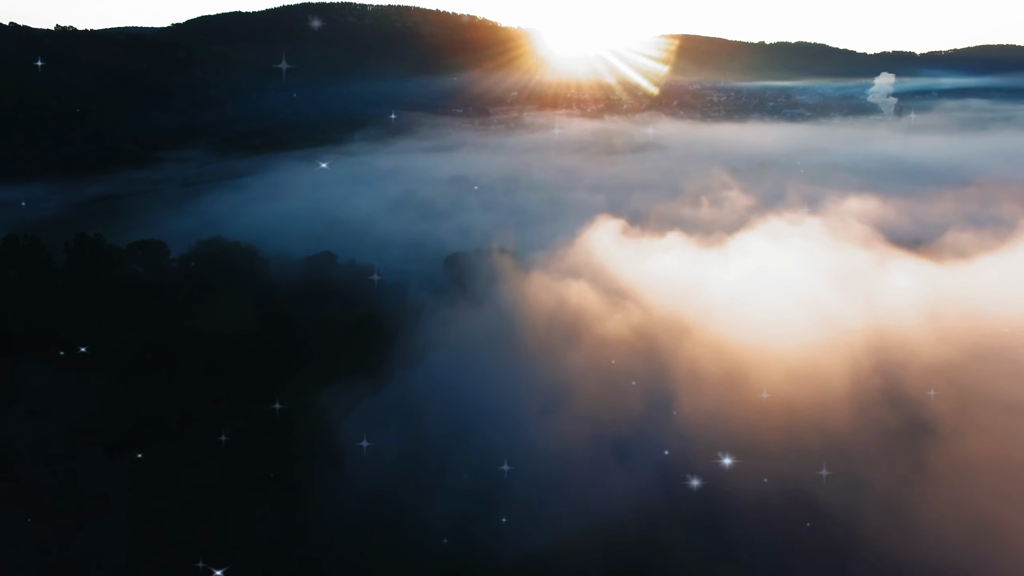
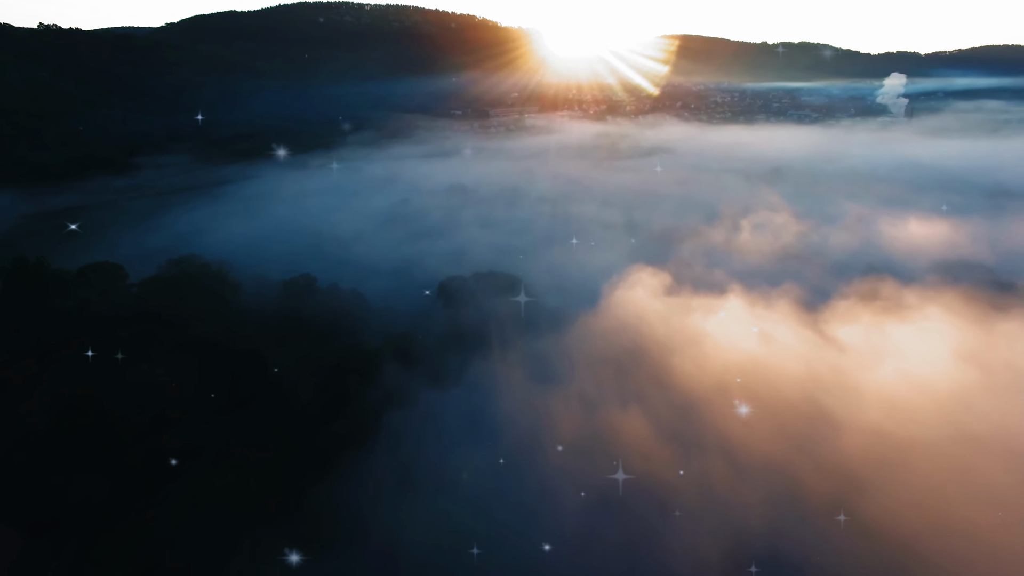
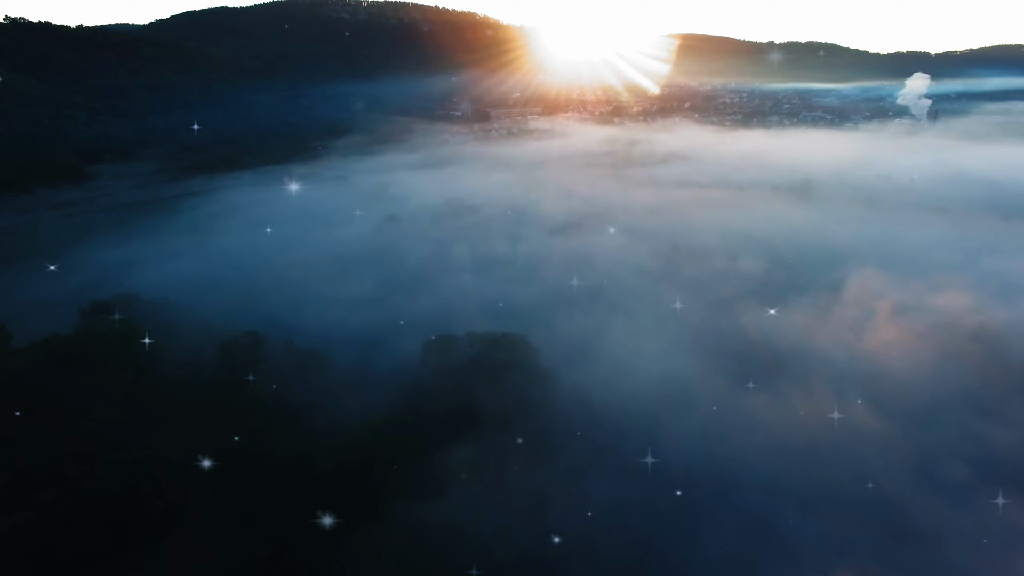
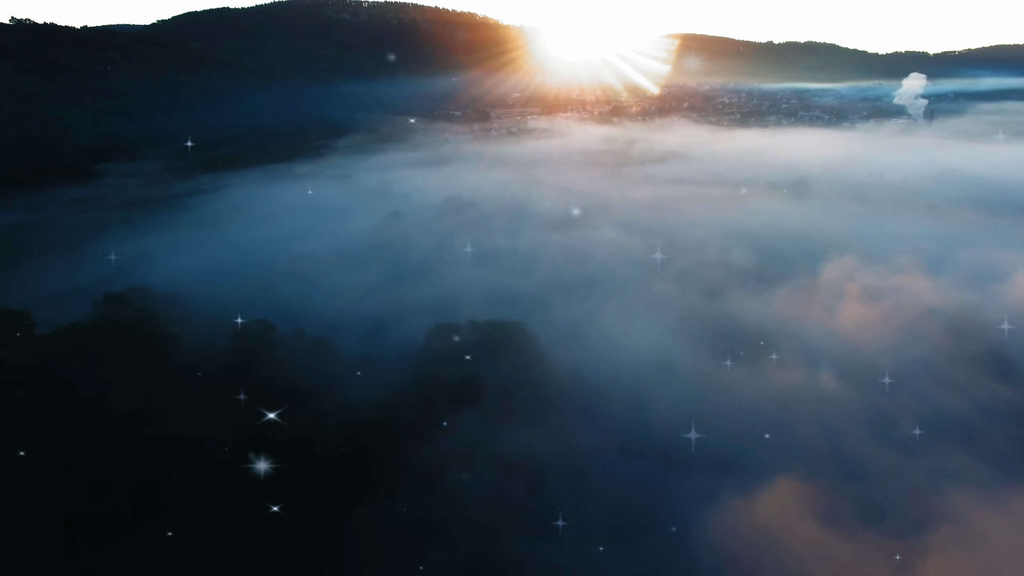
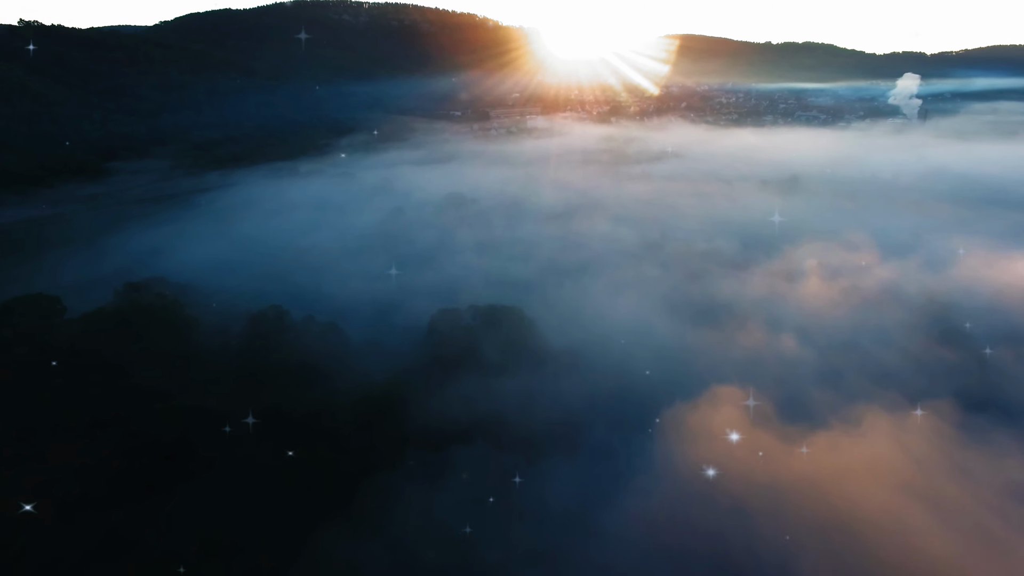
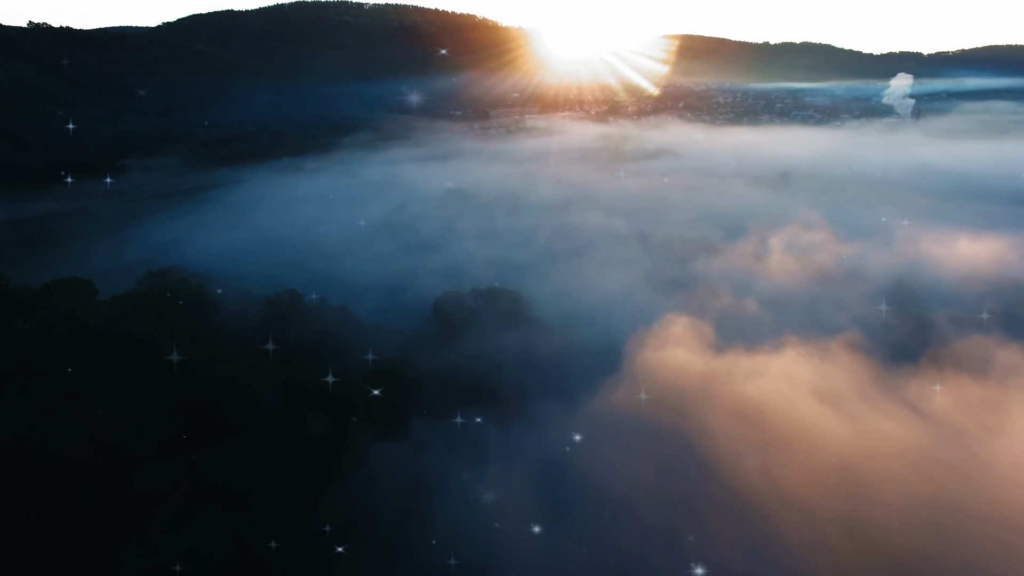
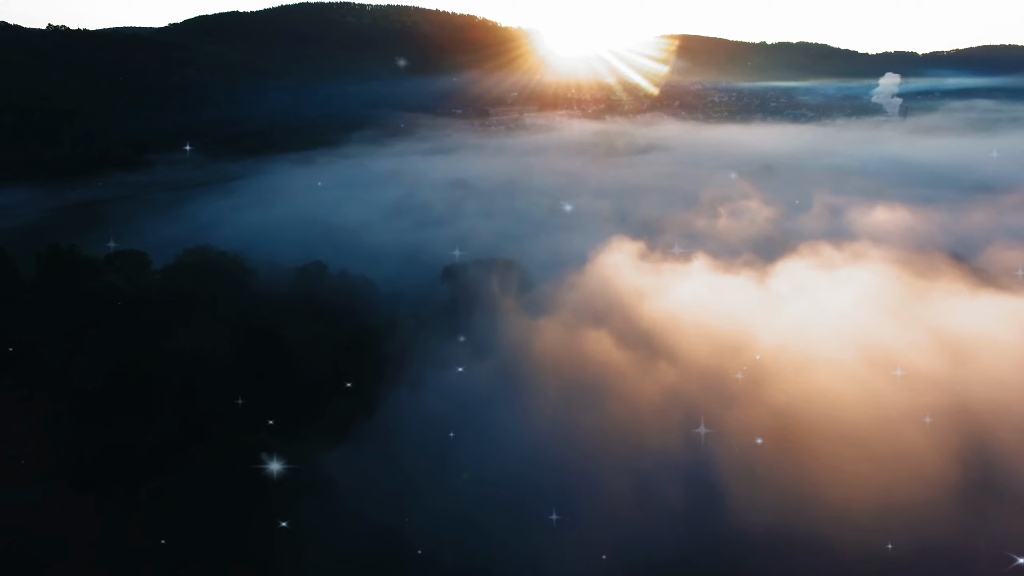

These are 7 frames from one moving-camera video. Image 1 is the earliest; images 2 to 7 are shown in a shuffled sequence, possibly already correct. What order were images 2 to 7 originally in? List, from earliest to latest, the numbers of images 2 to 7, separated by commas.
7, 2, 6, 5, 4, 3
